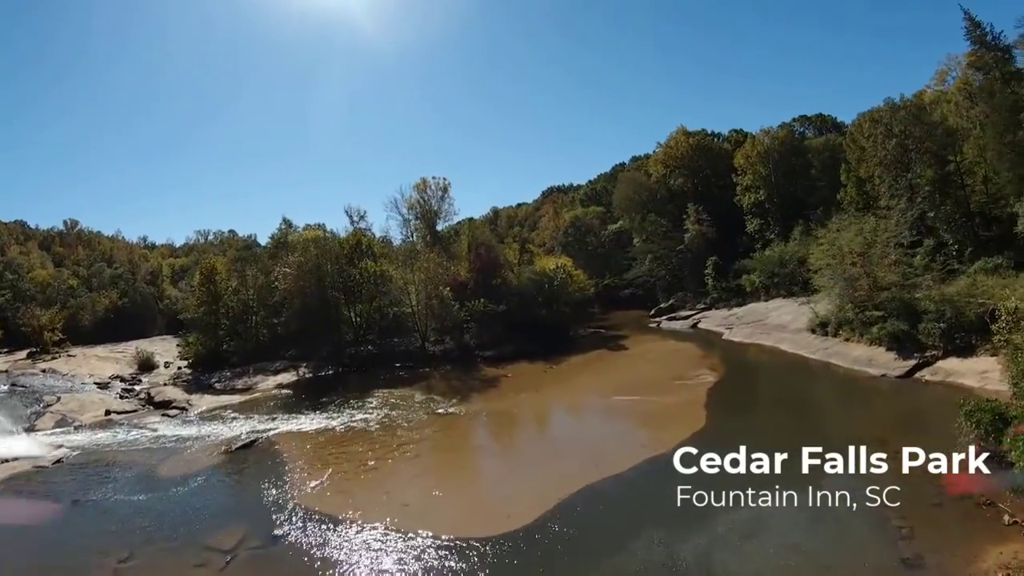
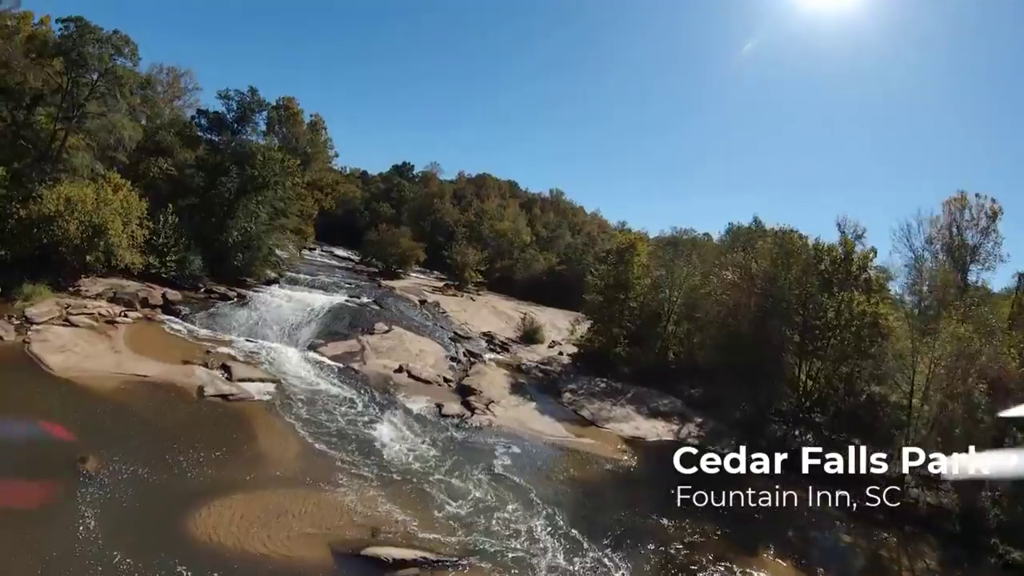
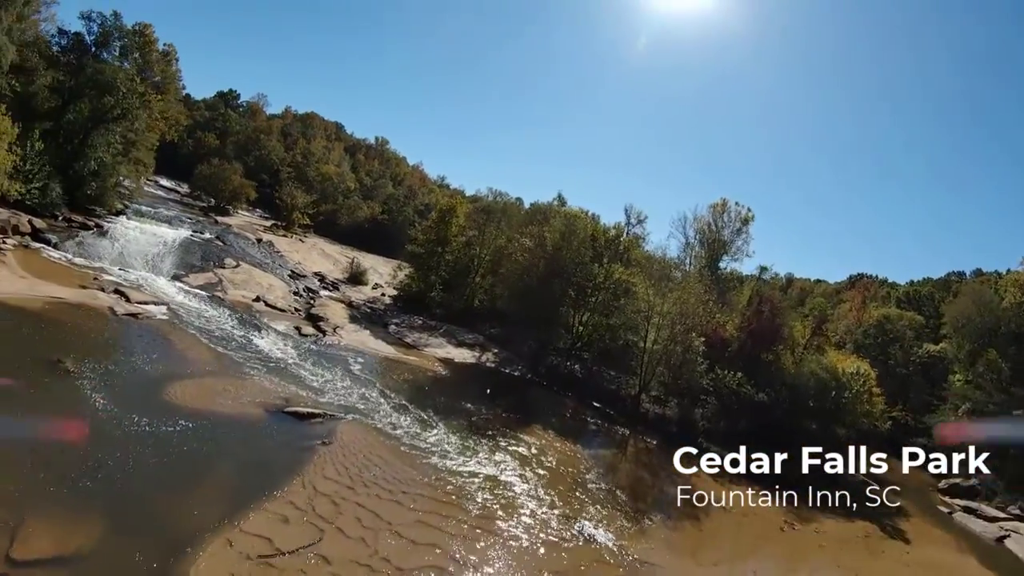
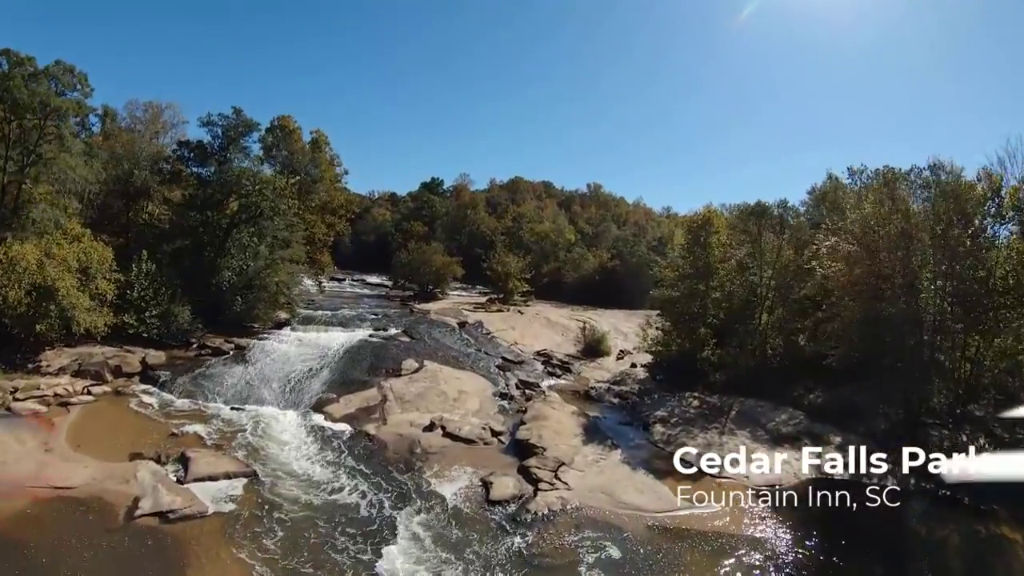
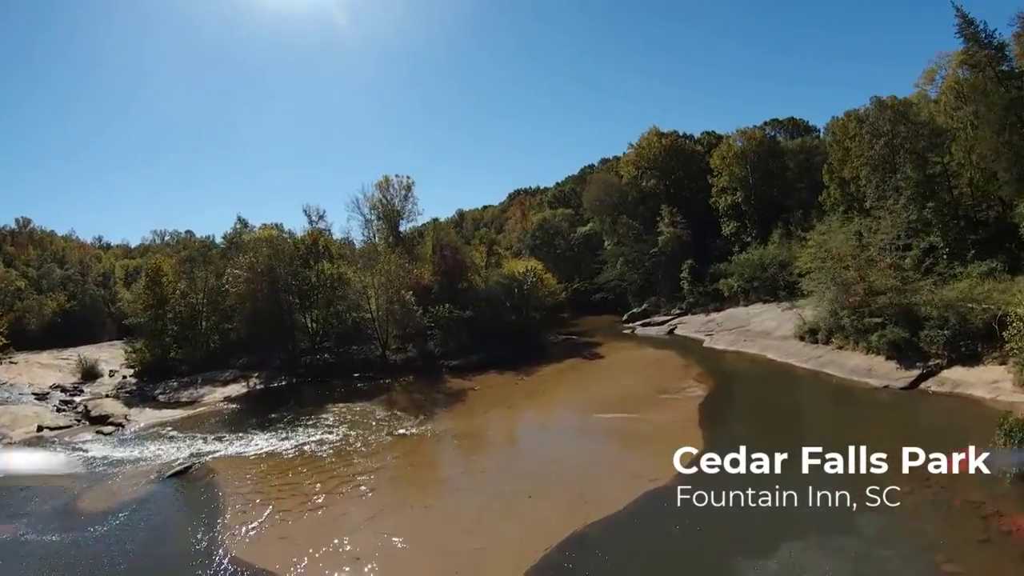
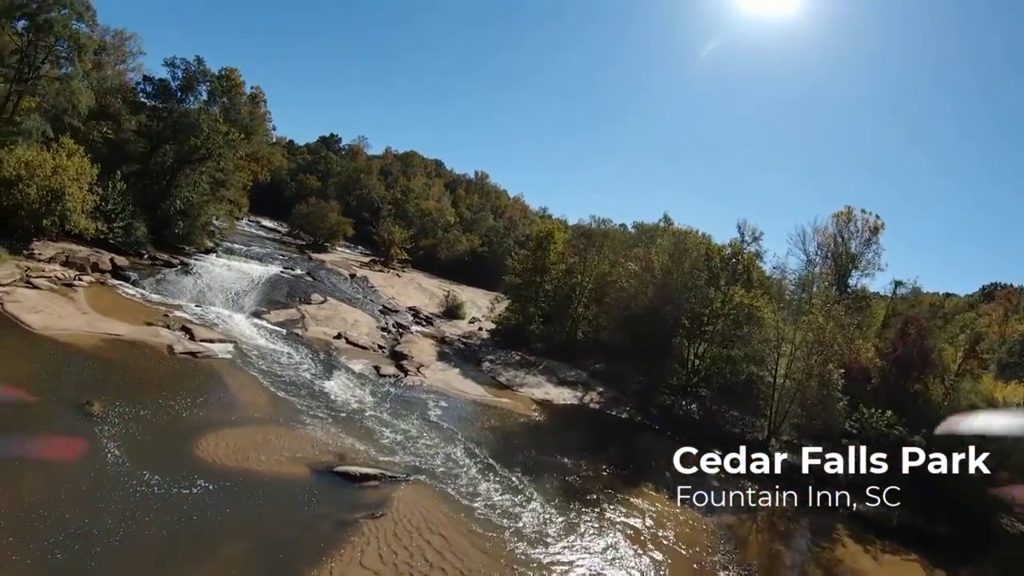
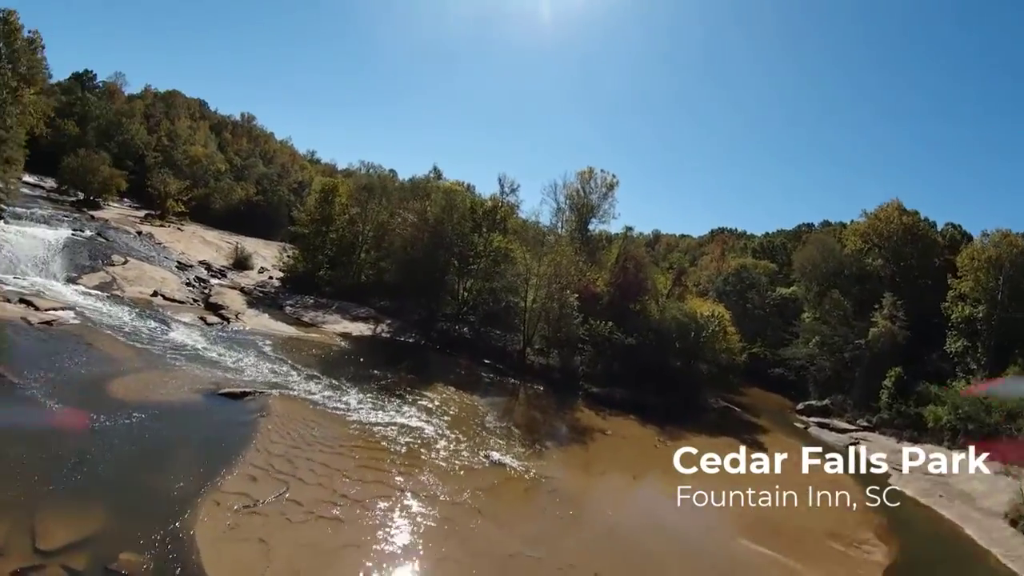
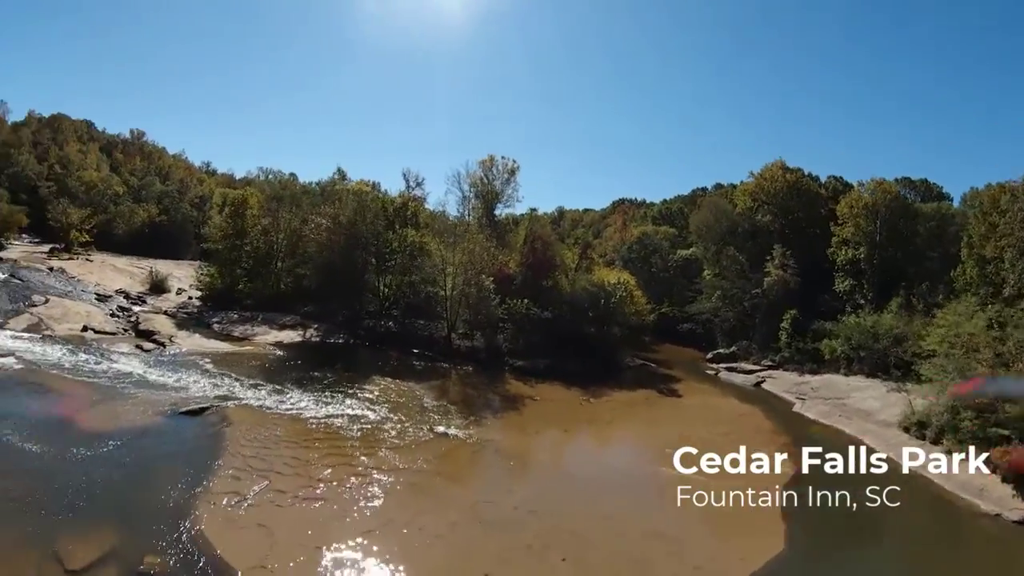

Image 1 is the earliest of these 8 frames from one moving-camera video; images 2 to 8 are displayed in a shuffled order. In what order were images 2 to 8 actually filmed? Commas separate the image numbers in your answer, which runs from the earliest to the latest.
5, 8, 7, 3, 6, 2, 4
